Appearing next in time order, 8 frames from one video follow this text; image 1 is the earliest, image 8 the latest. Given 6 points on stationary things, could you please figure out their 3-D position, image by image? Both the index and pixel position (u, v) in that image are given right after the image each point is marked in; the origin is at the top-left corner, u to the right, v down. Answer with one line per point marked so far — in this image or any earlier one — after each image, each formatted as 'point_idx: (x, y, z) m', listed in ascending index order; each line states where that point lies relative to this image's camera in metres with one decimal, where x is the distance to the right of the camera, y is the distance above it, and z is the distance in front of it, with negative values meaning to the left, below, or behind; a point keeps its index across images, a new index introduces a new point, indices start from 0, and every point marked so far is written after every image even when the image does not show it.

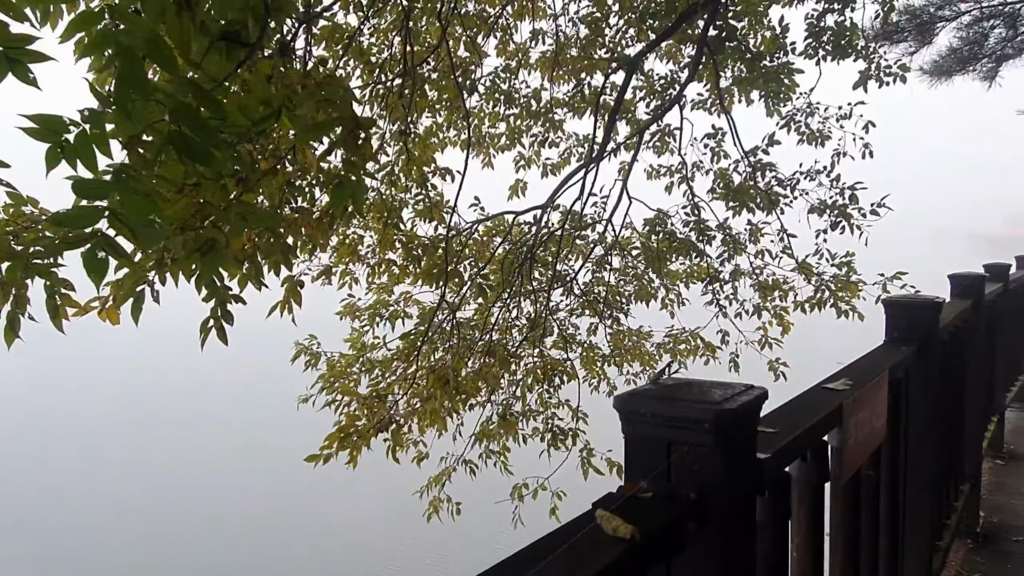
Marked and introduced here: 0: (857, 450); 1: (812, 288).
0: (+0.6, -0.3, +1.5) m
1: (+1.4, 0.0, +4.0) m
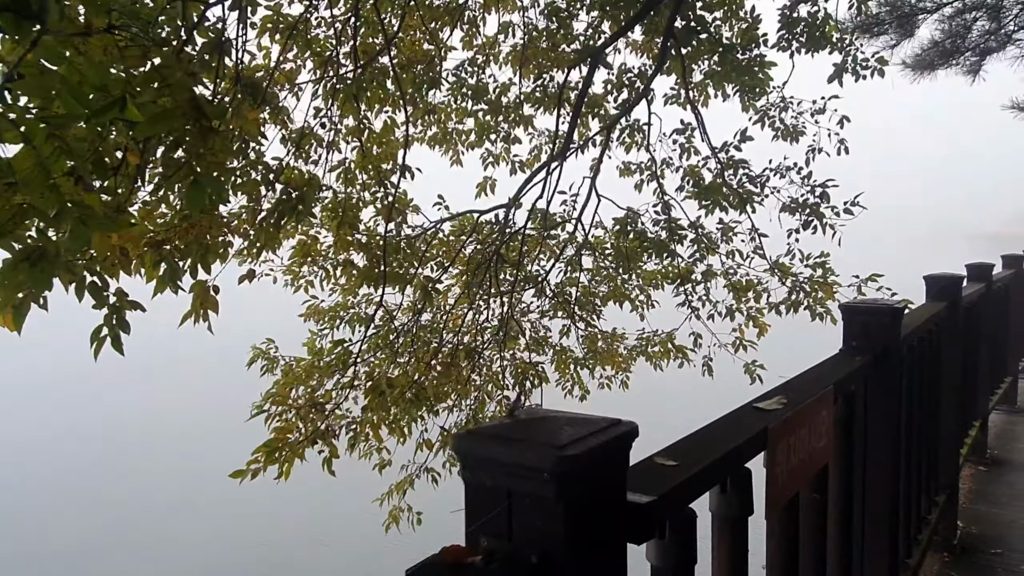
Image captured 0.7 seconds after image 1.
0: (+0.5, -0.3, +1.3) m
1: (+1.3, 0.0, +3.9) m
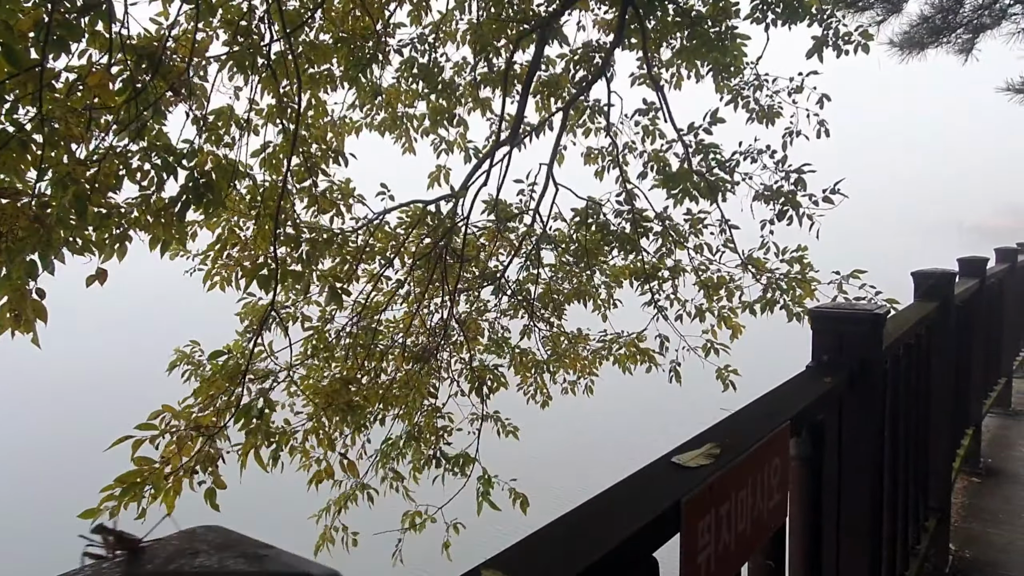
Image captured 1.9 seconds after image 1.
0: (+0.3, -0.3, +1.0) m
1: (+1.0, 0.0, +3.5) m
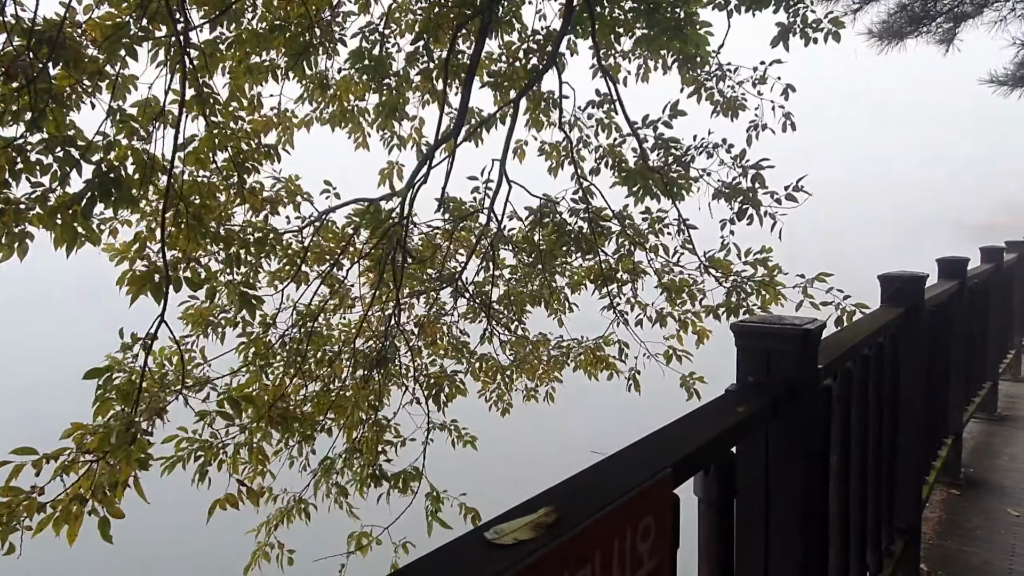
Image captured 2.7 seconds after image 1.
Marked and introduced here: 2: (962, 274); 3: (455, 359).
0: (+0.1, -0.3, +0.8) m
1: (+0.8, 0.0, +3.3) m
2: (+2.0, +0.1, +3.8) m
3: (-0.3, -0.4, +4.2) m
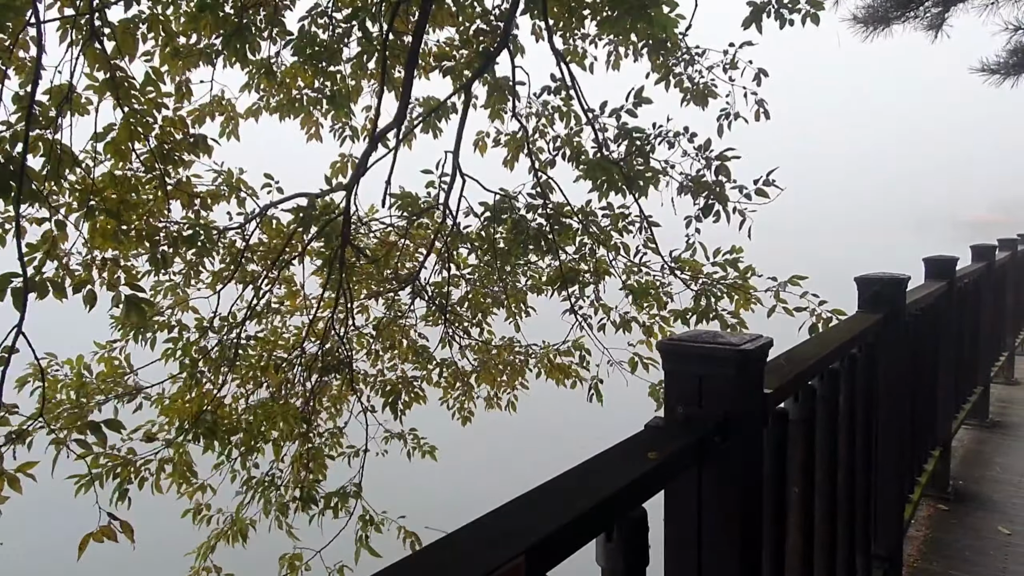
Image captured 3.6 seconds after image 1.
0: (-0.1, -0.3, +0.5) m
1: (+0.7, 0.0, +3.1) m
2: (+1.9, +0.1, +3.6) m
3: (-0.5, -0.4, +4.0) m
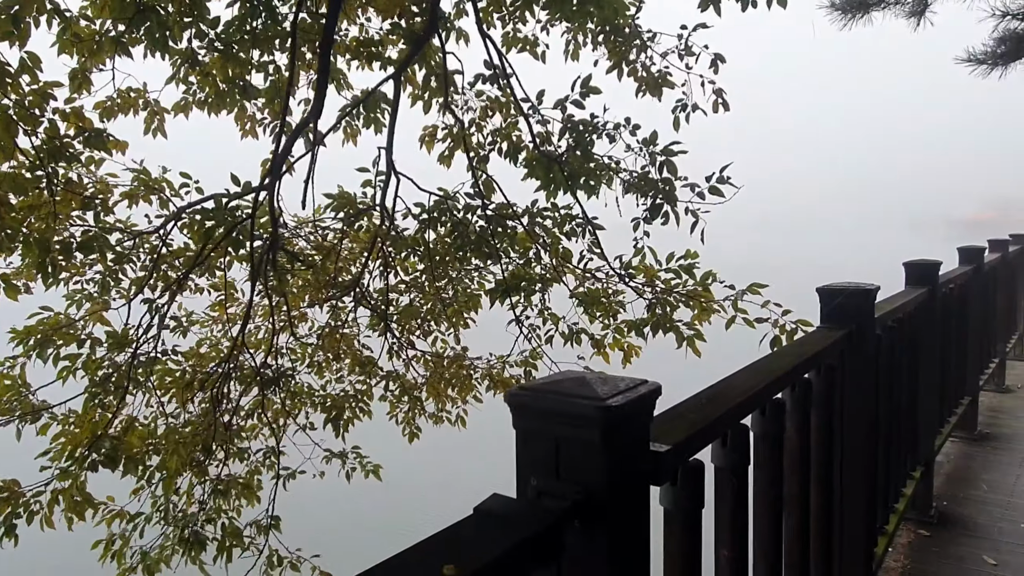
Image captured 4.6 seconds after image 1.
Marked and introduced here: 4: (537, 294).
0: (-0.3, -0.4, +0.2) m
1: (+0.4, 0.0, +2.8) m
2: (+1.7, 0.0, +3.3) m
3: (-0.7, -0.4, +3.7) m
4: (+0.1, 0.0, +2.9) m
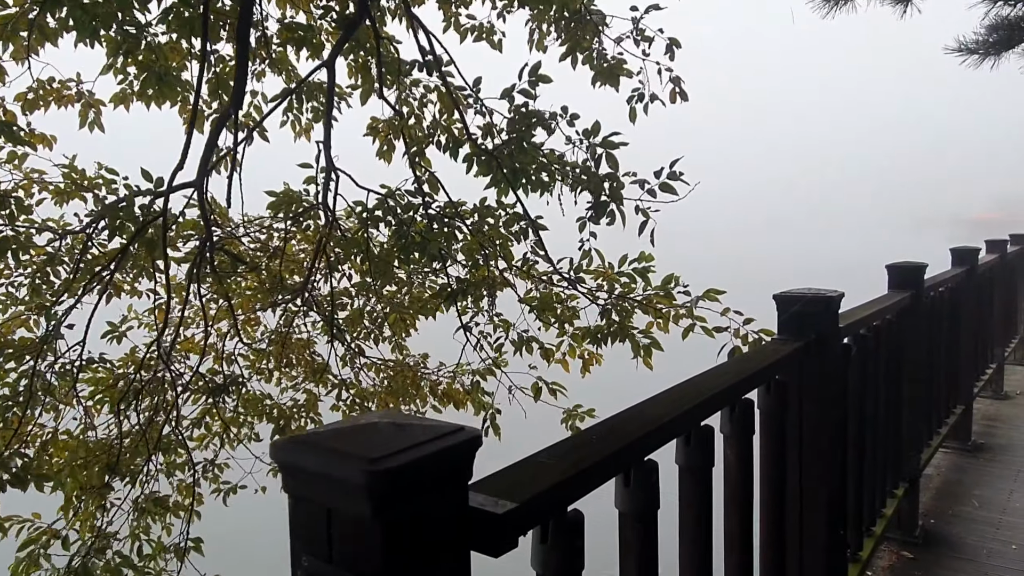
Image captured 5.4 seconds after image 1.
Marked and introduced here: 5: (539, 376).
0: (-0.5, -0.4, 0.0) m
1: (+0.3, -0.1, +2.6) m
2: (+1.5, 0.0, +3.1) m
3: (-0.8, -0.4, +3.5) m
4: (-0.1, 0.0, +2.7) m
5: (+0.1, -0.3, +3.0) m
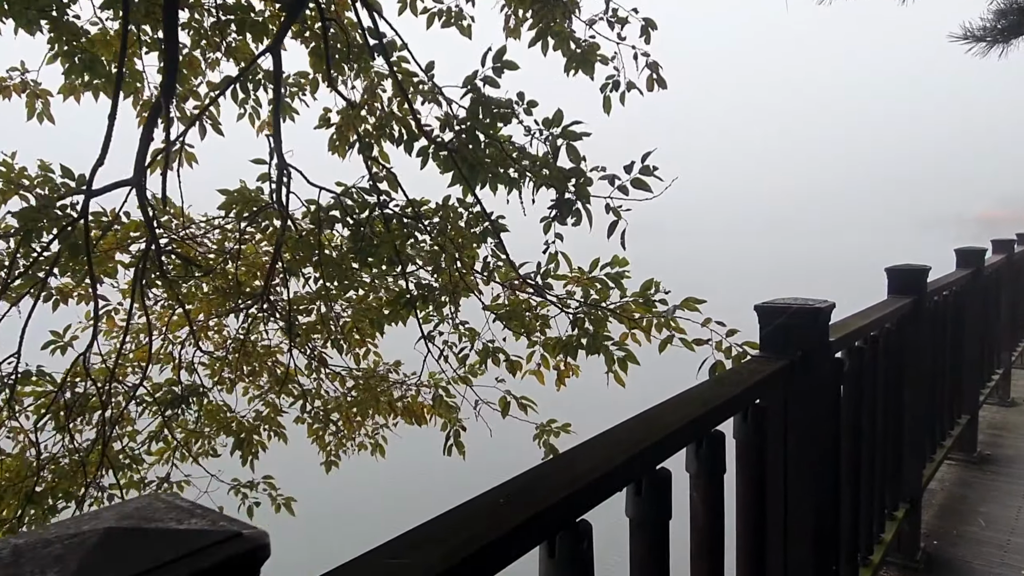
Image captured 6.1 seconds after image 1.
0: (-0.6, -0.4, -0.2) m
1: (+0.2, -0.1, +2.3) m
2: (+1.4, 0.0, +2.9) m
3: (-0.9, -0.4, +3.3) m
4: (-0.2, 0.0, +2.5) m
5: (0.0, -0.3, +2.7) m
